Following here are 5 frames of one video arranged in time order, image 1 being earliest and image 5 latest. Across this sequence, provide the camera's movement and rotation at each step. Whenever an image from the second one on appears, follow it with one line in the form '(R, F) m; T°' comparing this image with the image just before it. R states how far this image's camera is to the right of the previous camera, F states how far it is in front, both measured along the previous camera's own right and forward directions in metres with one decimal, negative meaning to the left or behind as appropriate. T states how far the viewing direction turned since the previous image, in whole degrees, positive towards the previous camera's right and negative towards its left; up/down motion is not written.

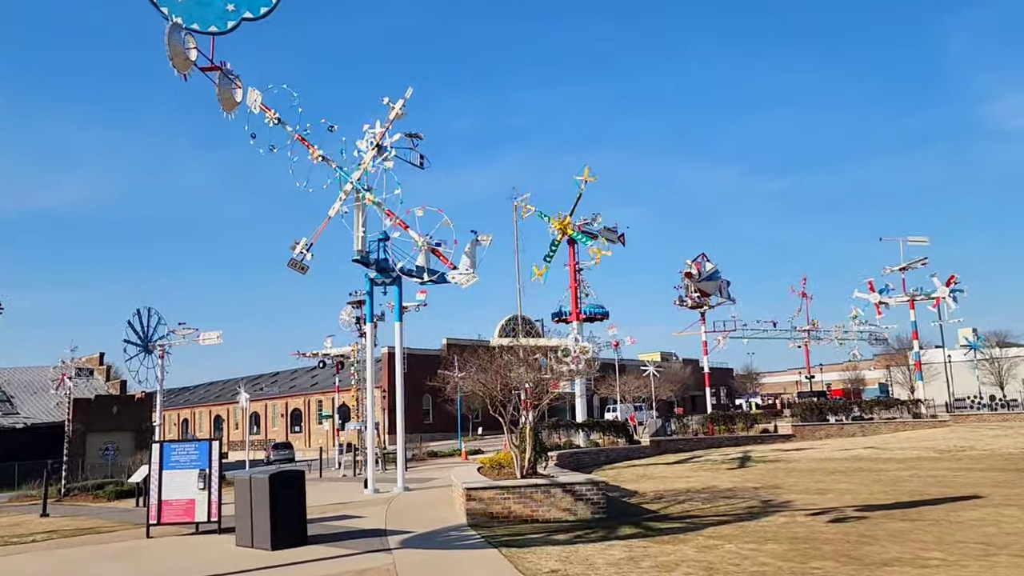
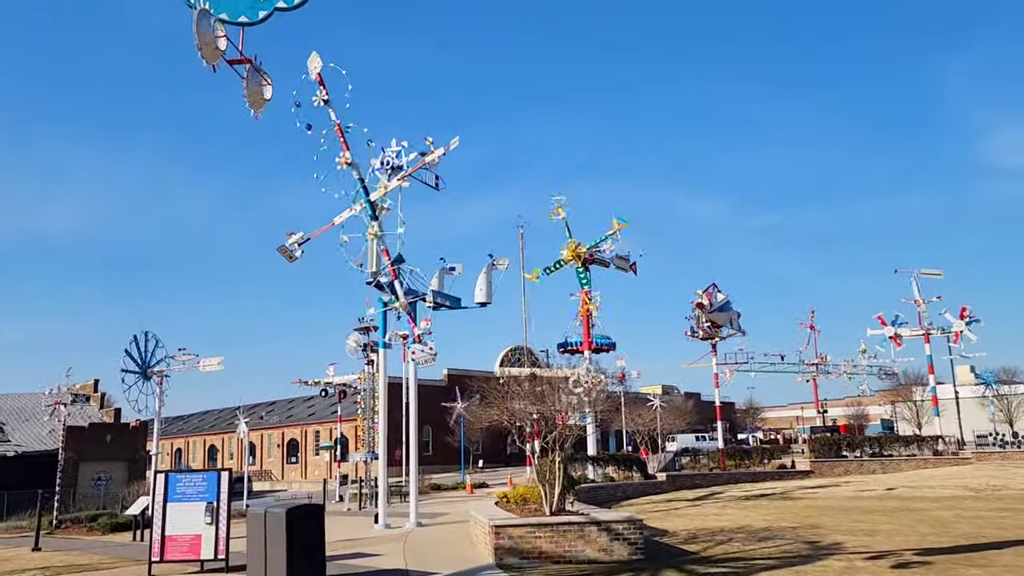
(-0.6, +0.9) m; 0°
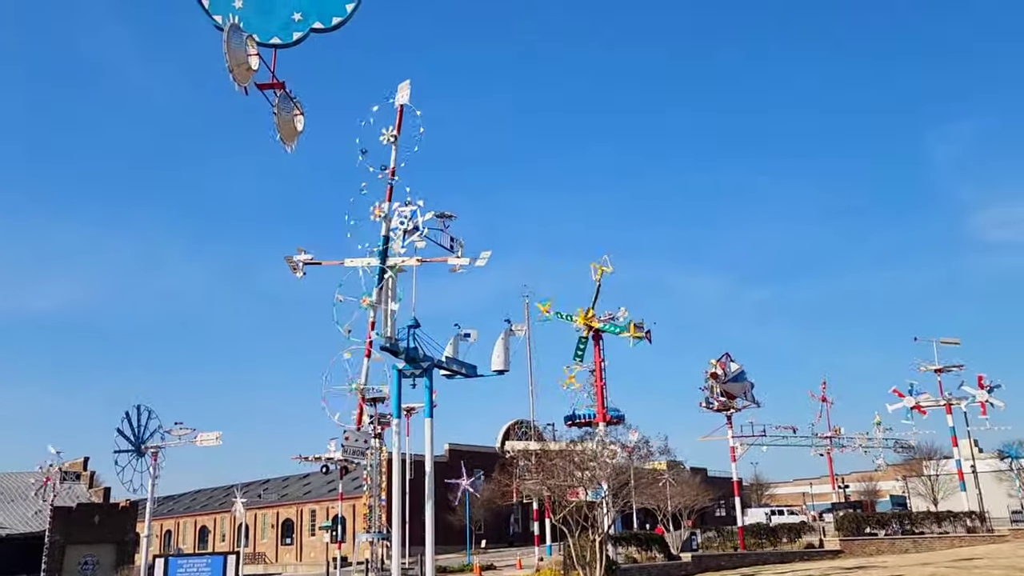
(-0.7, +1.2) m; 0°
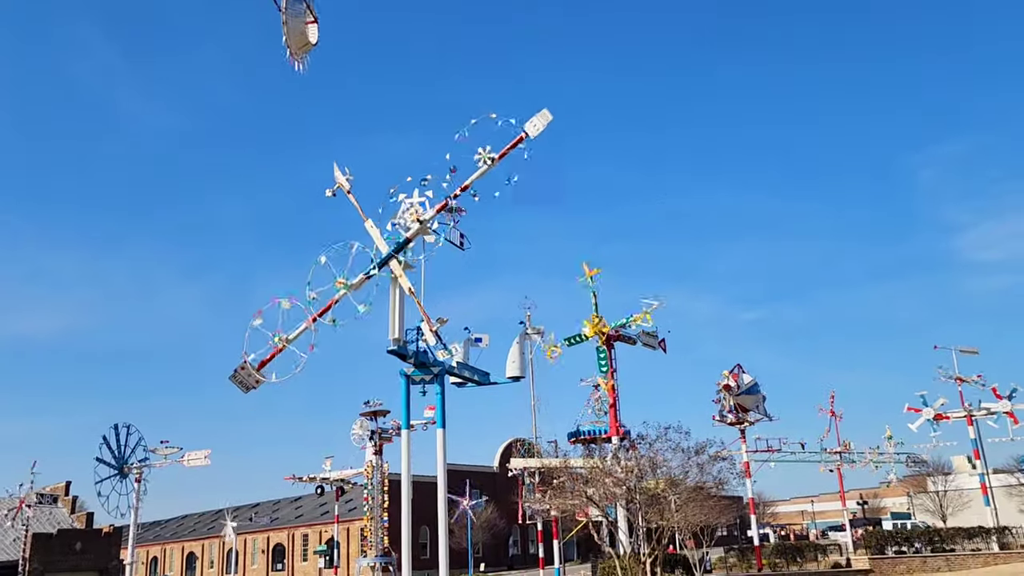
(-0.7, +1.8) m; +1°
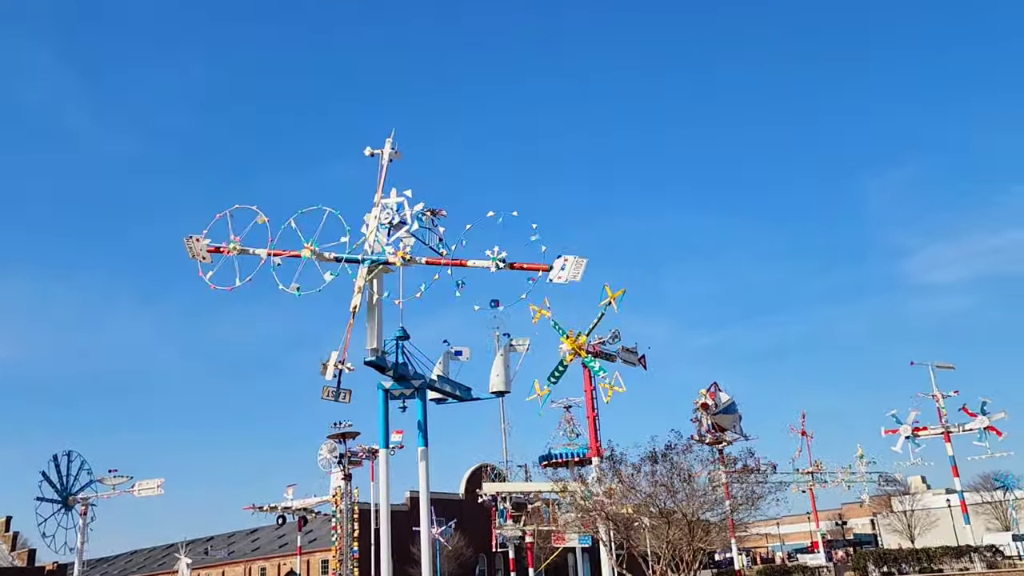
(-0.6, +1.4) m; +3°
